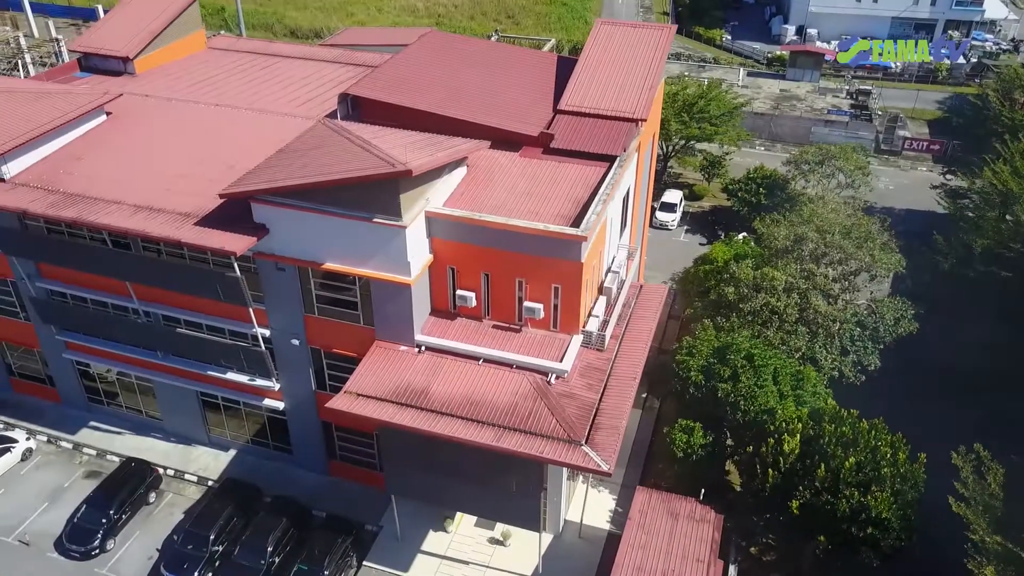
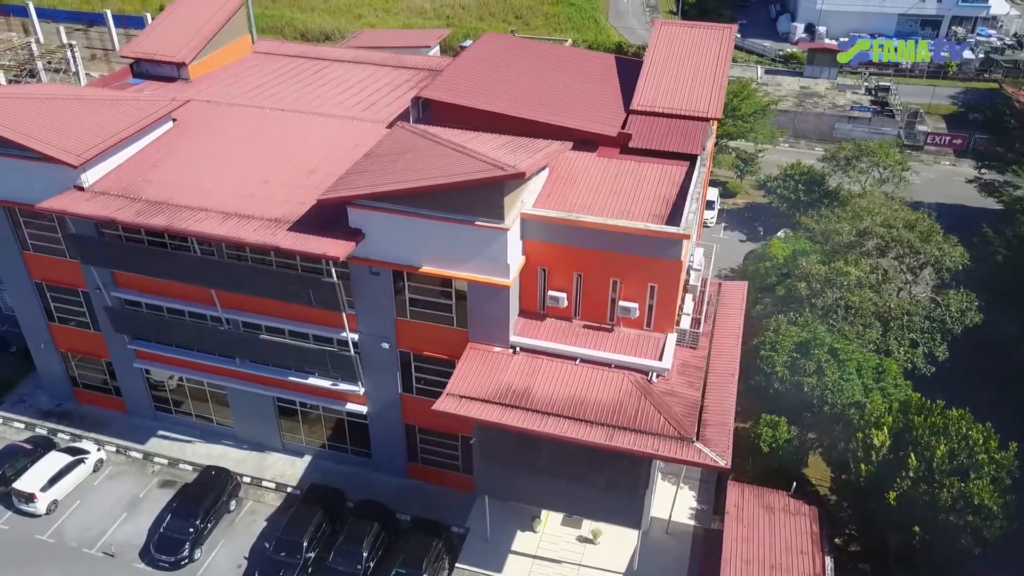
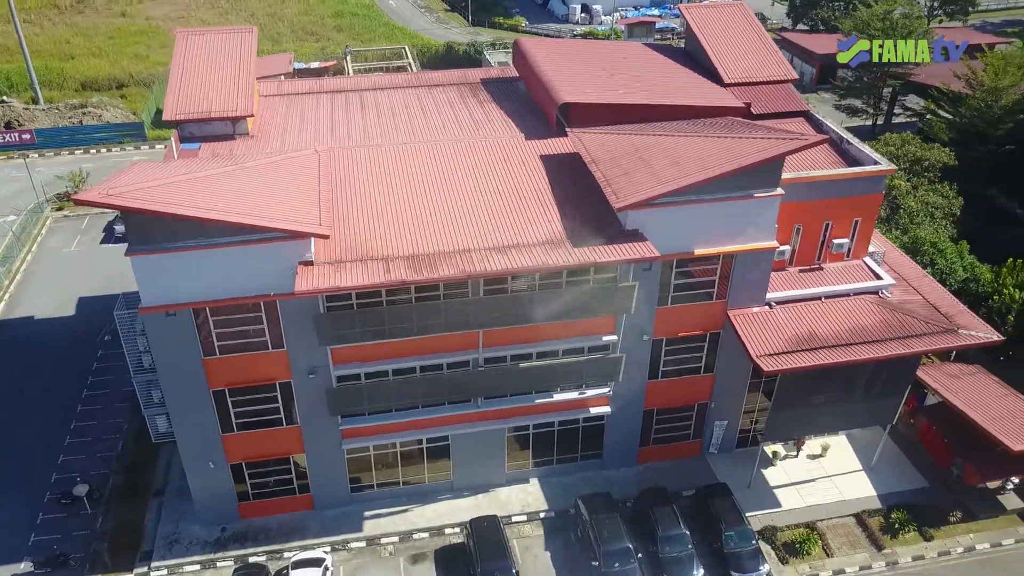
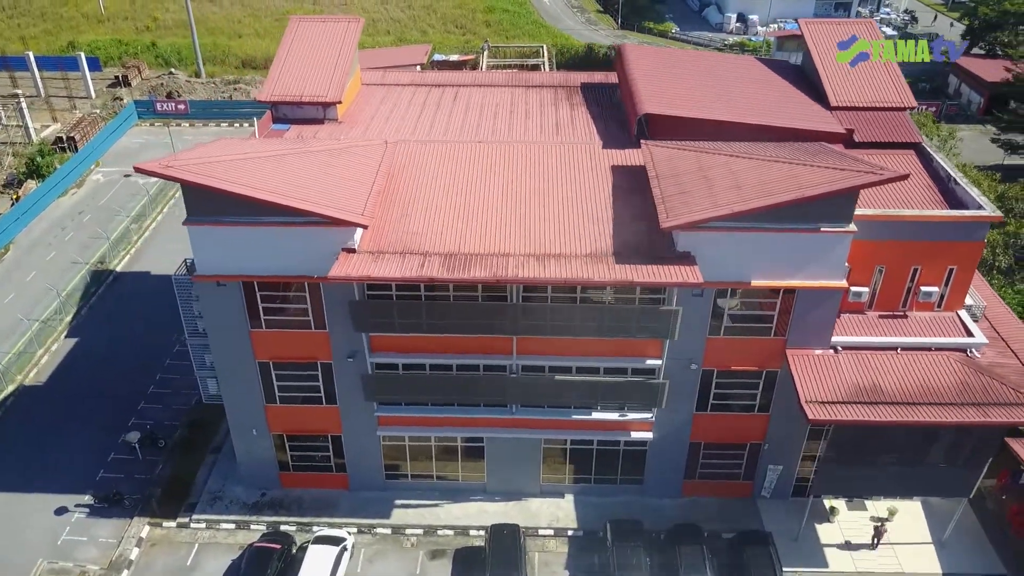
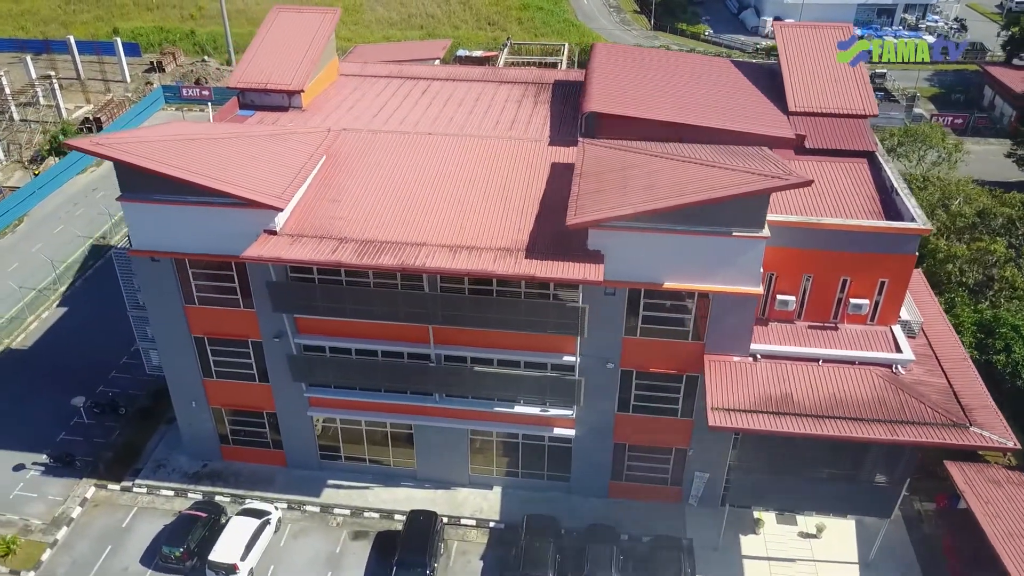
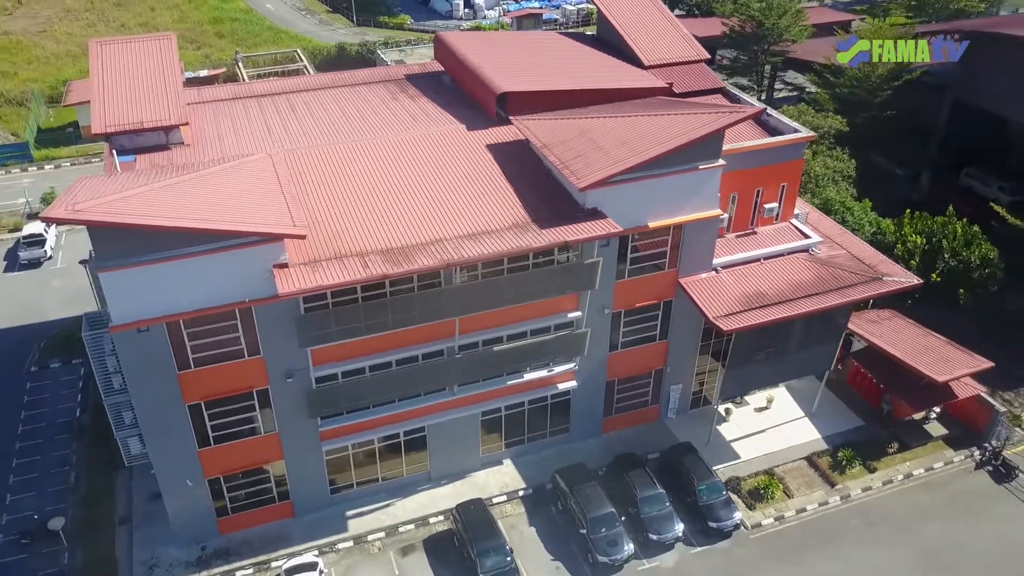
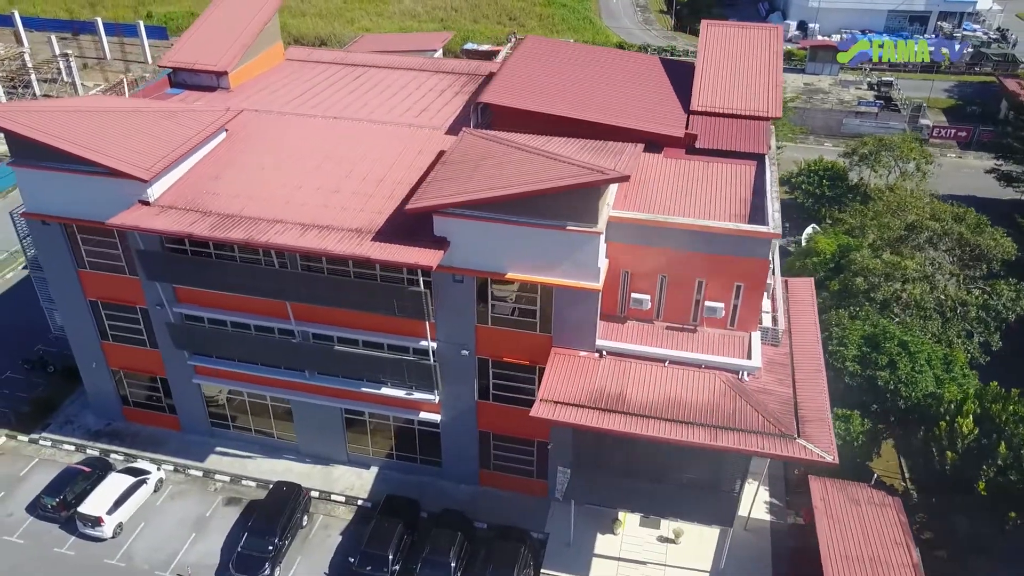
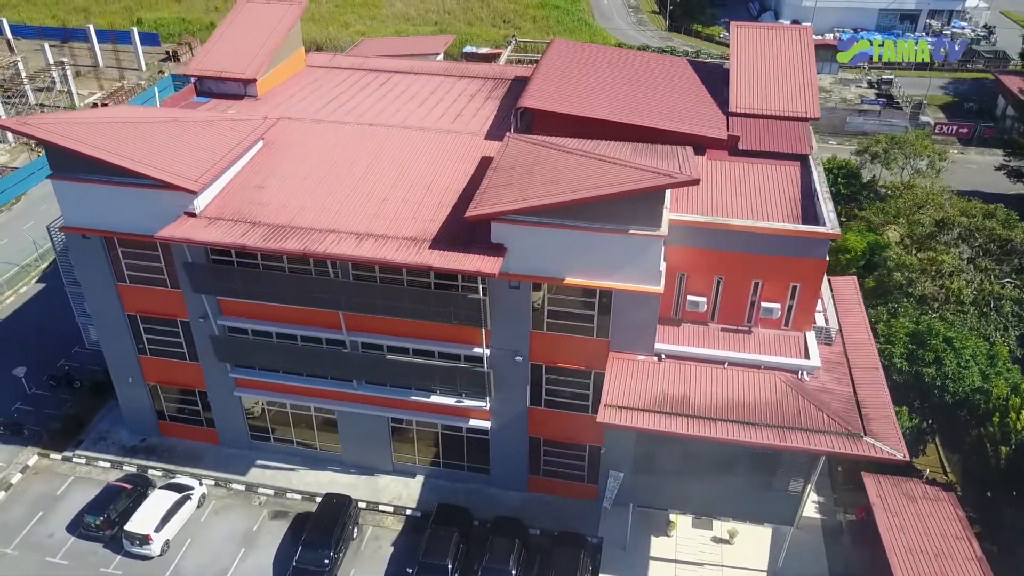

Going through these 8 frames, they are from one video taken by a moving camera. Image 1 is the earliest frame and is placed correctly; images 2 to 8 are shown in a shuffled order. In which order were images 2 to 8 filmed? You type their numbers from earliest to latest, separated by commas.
2, 7, 8, 5, 4, 3, 6
